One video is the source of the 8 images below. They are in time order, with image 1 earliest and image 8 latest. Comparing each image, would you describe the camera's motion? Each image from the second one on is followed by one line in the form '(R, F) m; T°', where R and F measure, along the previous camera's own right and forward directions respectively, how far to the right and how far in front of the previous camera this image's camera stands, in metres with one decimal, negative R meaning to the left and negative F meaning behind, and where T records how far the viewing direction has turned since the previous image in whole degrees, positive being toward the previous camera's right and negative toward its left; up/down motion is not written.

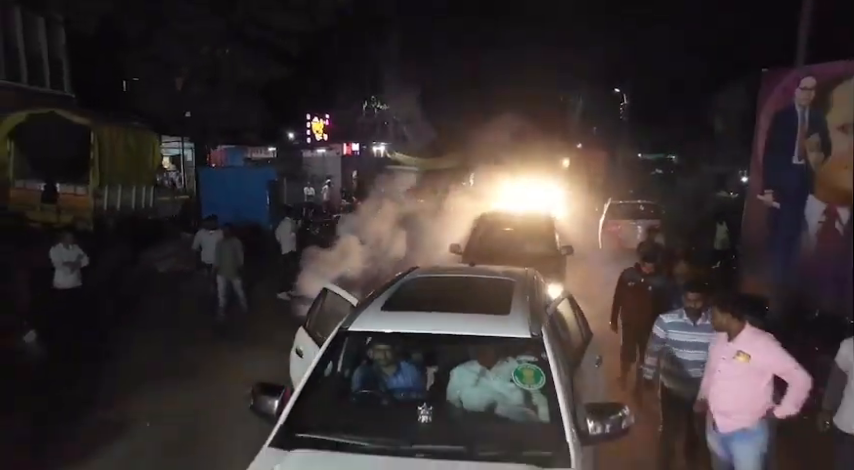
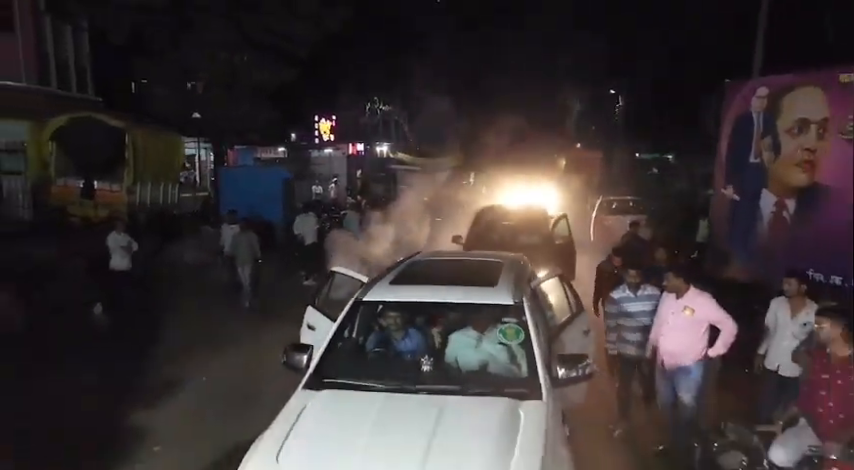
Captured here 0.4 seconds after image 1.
(-0.1, -0.8) m; 0°
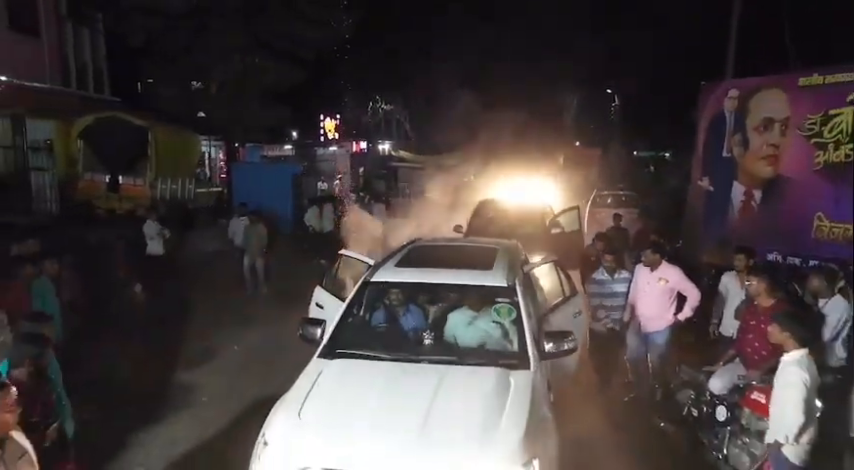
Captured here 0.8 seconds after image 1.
(0.0, -0.7) m; 0°
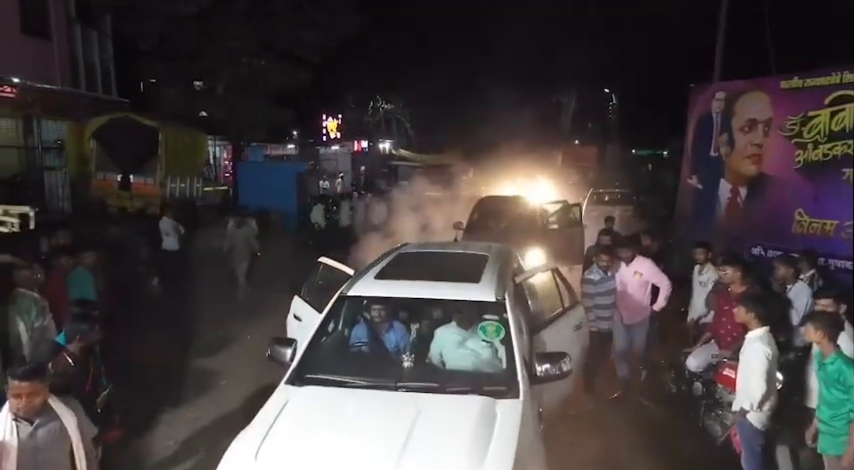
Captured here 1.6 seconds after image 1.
(0.0, -0.4) m; 0°
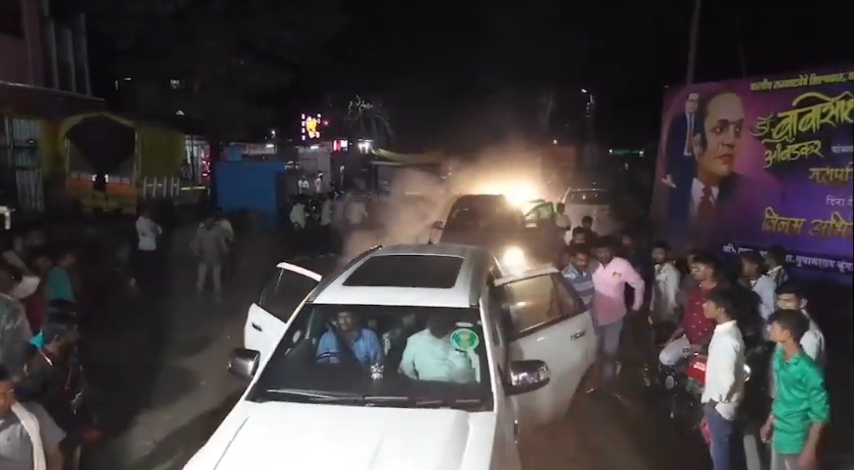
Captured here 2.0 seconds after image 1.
(0.0, 0.0) m; +2°
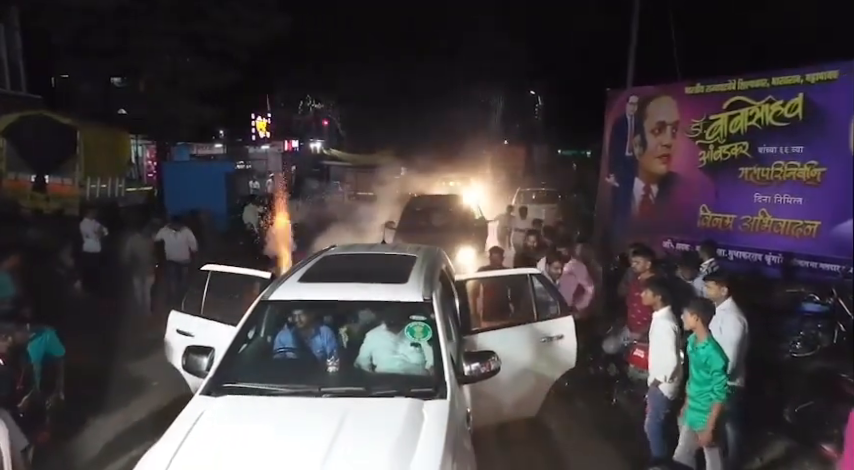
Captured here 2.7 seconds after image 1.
(0.0, -0.1) m; +5°
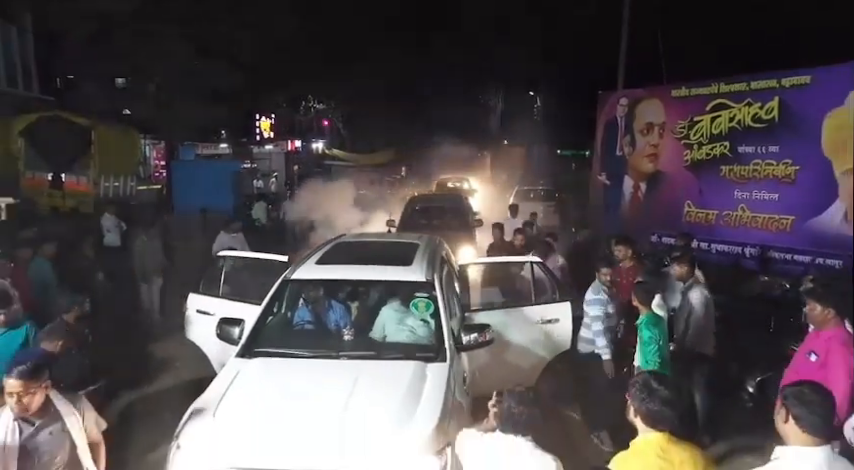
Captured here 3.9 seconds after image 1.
(0.0, -0.4) m; 0°
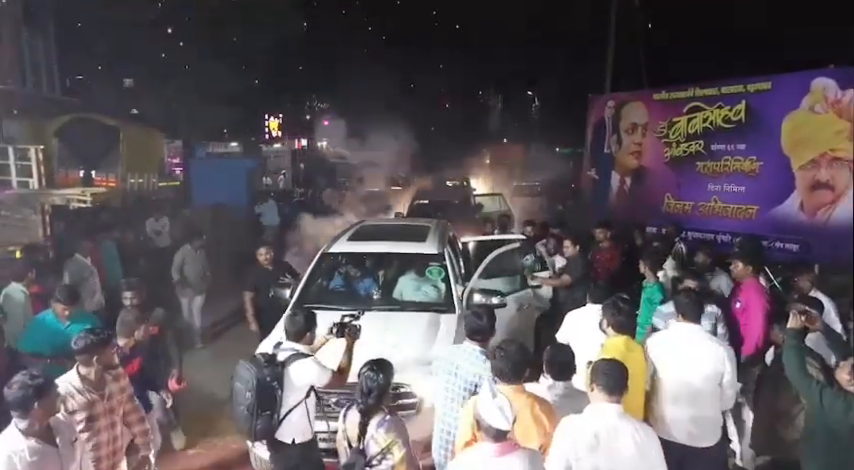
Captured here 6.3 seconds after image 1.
(-0.1, -0.8) m; 0°
